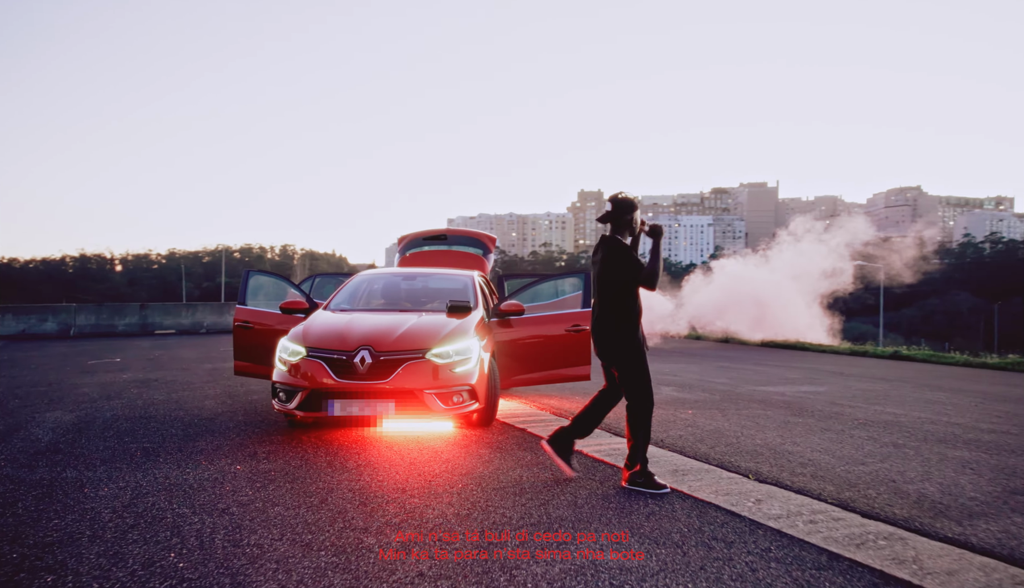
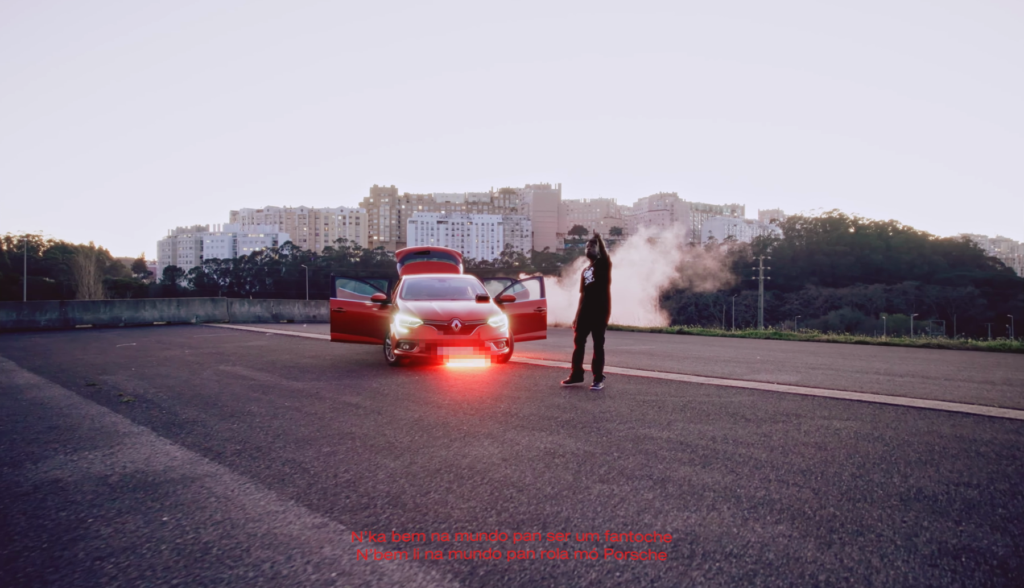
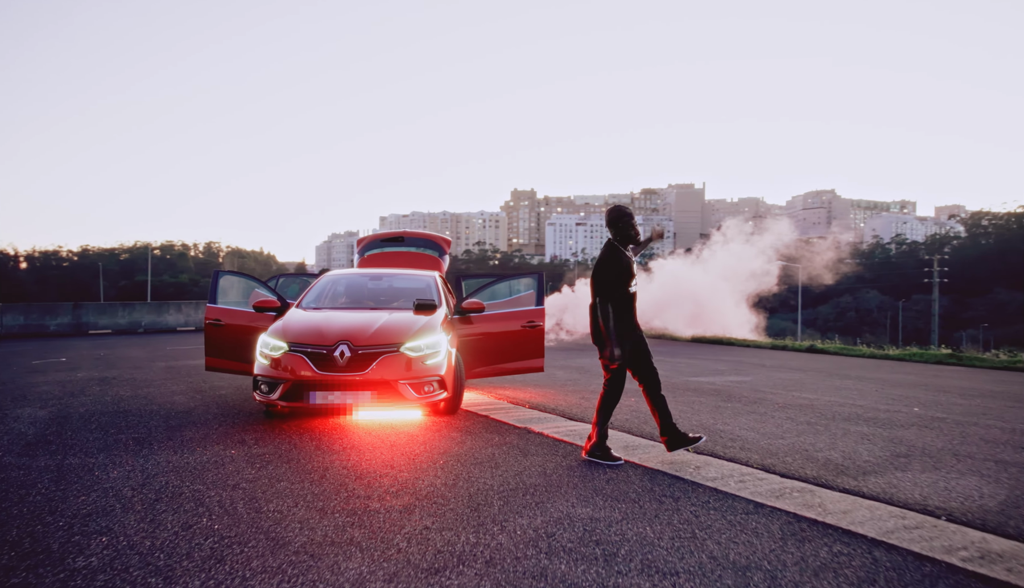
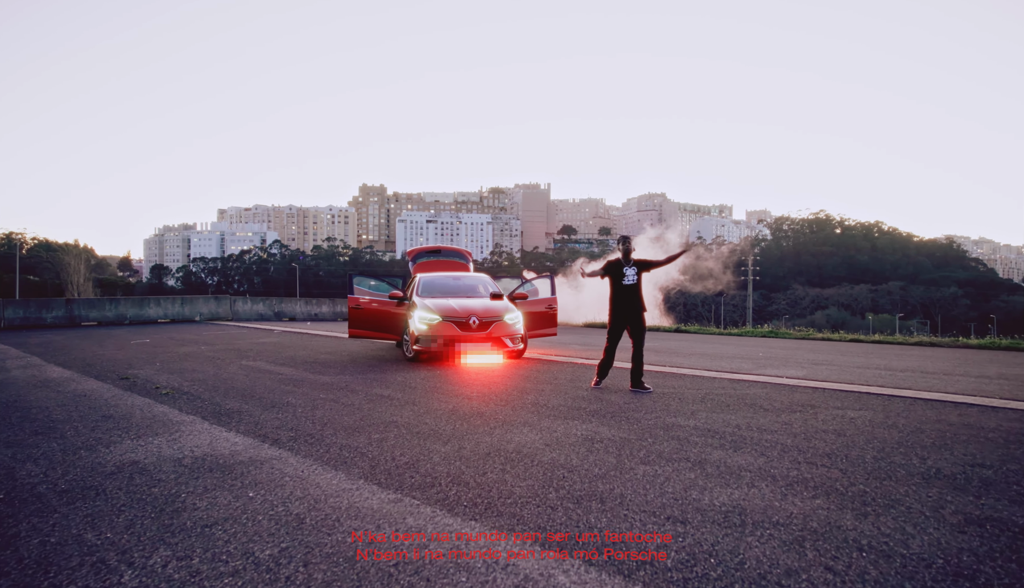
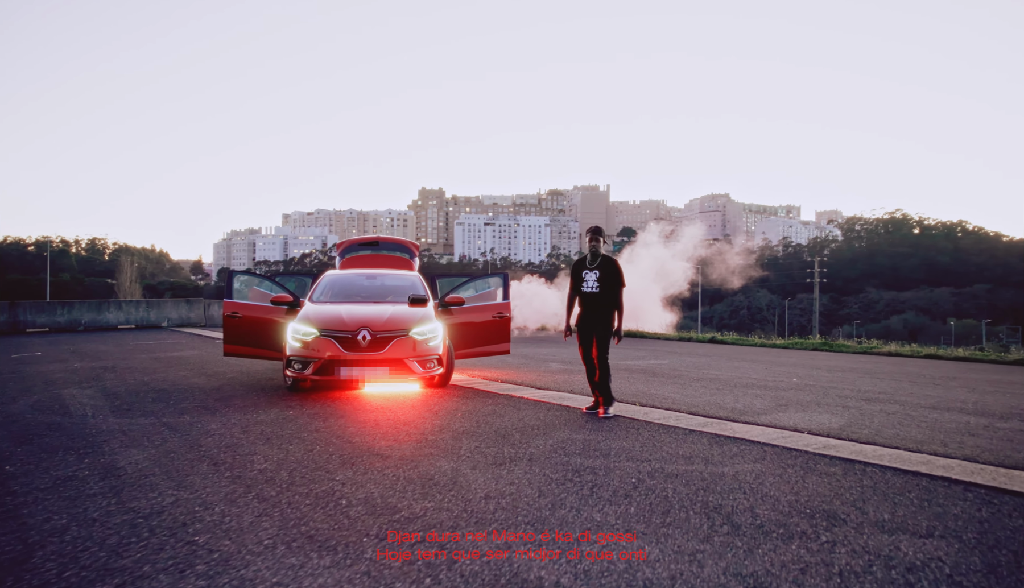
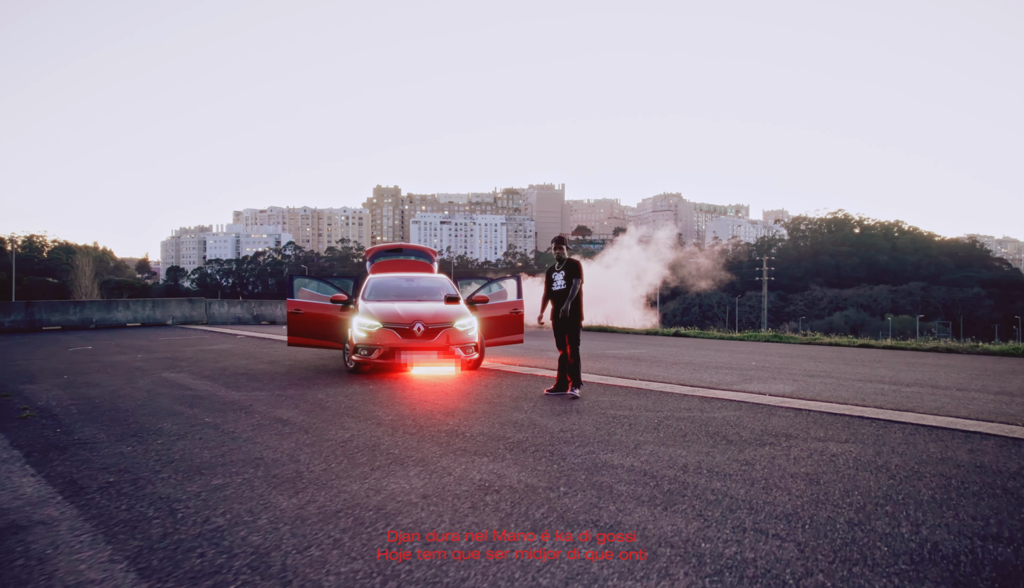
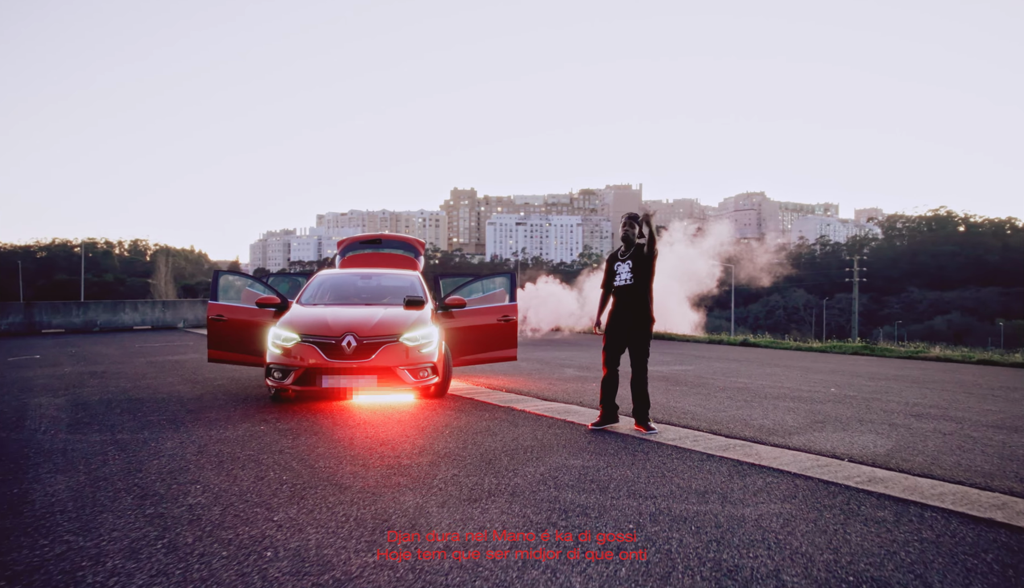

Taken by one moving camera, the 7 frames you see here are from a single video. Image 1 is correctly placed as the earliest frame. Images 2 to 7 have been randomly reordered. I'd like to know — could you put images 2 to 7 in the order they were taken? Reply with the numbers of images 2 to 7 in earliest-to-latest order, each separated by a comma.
3, 7, 5, 6, 2, 4
